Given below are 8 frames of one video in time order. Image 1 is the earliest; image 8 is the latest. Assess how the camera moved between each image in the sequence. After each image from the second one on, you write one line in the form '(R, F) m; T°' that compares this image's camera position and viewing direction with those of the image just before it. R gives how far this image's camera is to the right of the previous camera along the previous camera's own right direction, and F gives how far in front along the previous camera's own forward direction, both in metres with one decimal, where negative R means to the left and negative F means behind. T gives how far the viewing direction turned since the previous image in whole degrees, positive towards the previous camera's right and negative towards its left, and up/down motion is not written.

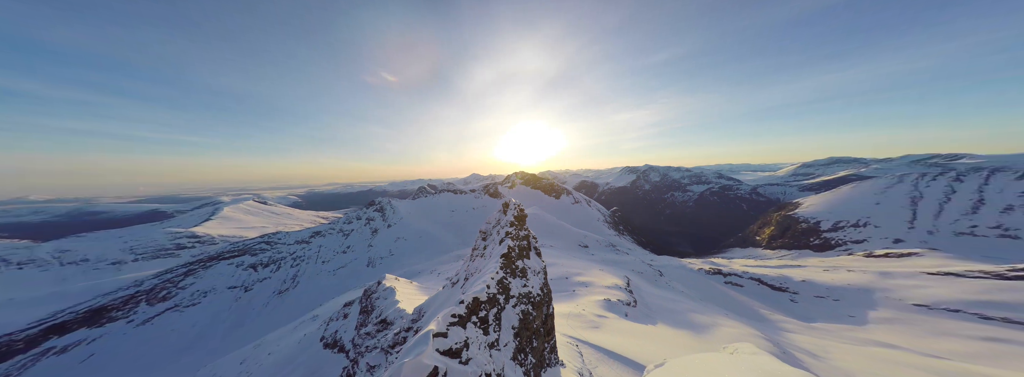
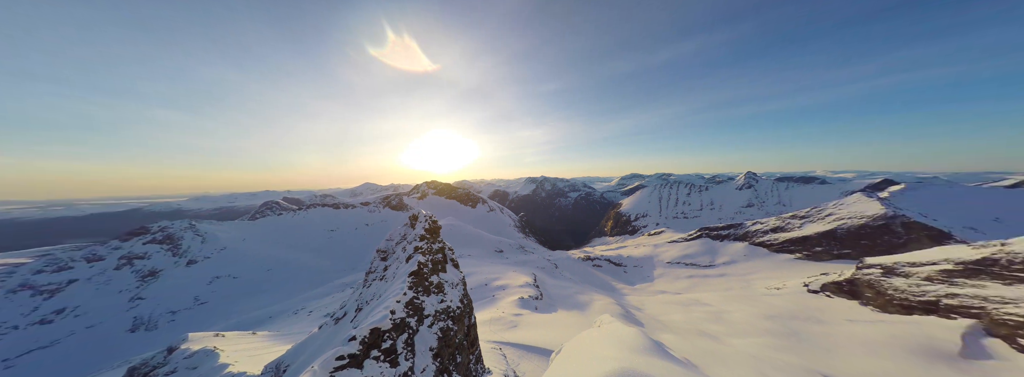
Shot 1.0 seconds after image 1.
(-6.4, -1.3) m; +27°
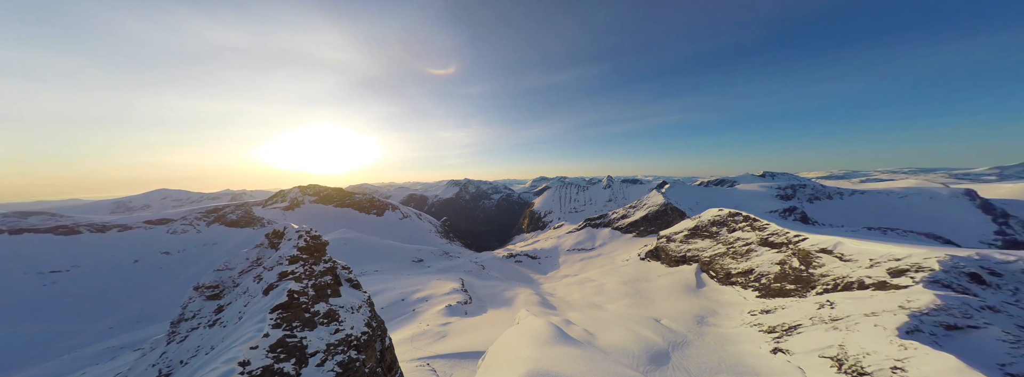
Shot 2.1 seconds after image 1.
(-3.7, +0.2) m; +23°
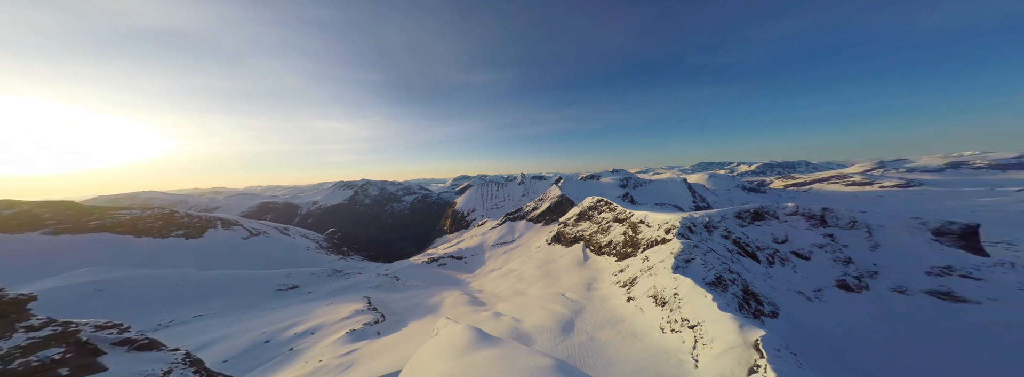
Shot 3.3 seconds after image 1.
(-2.5, +0.8) m; +23°
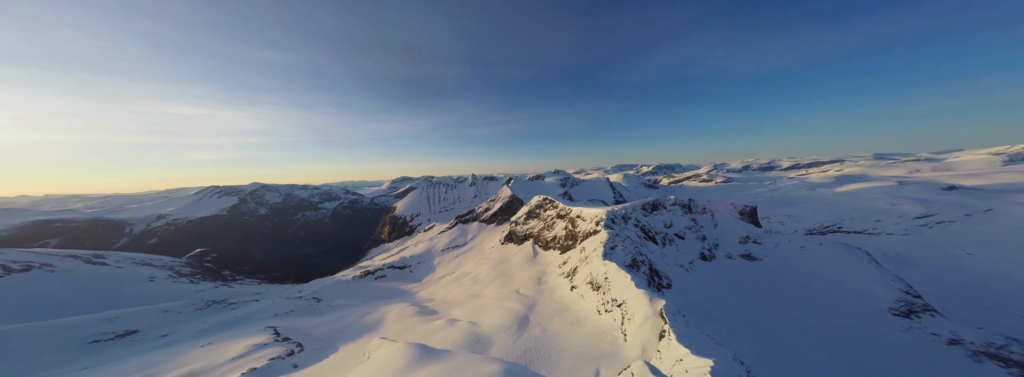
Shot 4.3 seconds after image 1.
(+3.1, -0.6) m; +6°
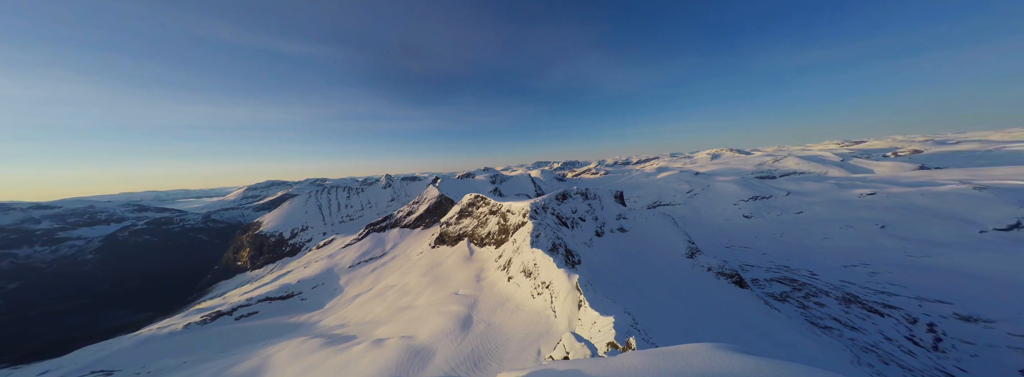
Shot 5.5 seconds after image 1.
(-3.4, -0.6) m; +20°
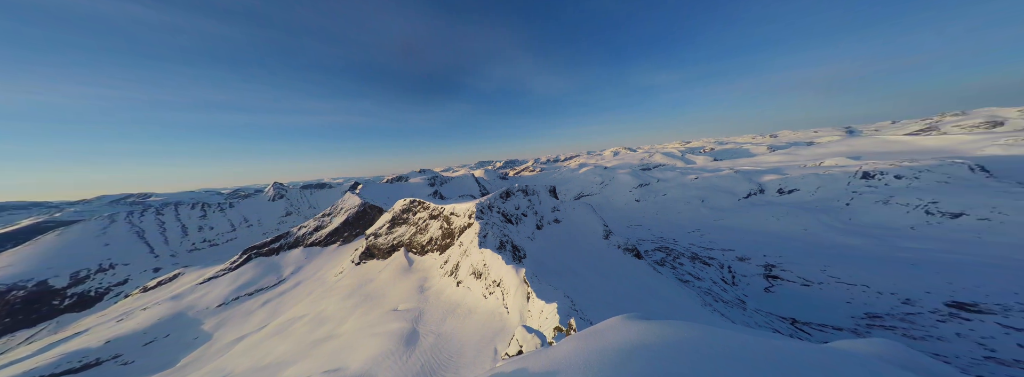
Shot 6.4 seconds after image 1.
(-3.9, +1.0) m; +18°
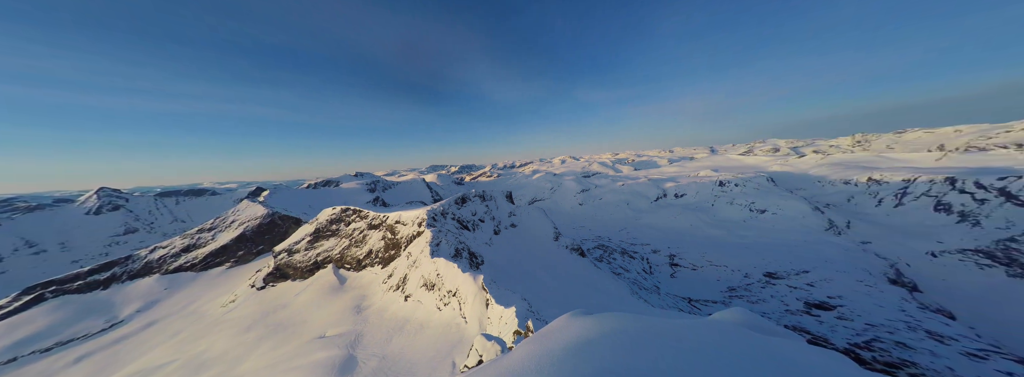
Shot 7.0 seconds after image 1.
(-2.5, +1.2) m; +13°
